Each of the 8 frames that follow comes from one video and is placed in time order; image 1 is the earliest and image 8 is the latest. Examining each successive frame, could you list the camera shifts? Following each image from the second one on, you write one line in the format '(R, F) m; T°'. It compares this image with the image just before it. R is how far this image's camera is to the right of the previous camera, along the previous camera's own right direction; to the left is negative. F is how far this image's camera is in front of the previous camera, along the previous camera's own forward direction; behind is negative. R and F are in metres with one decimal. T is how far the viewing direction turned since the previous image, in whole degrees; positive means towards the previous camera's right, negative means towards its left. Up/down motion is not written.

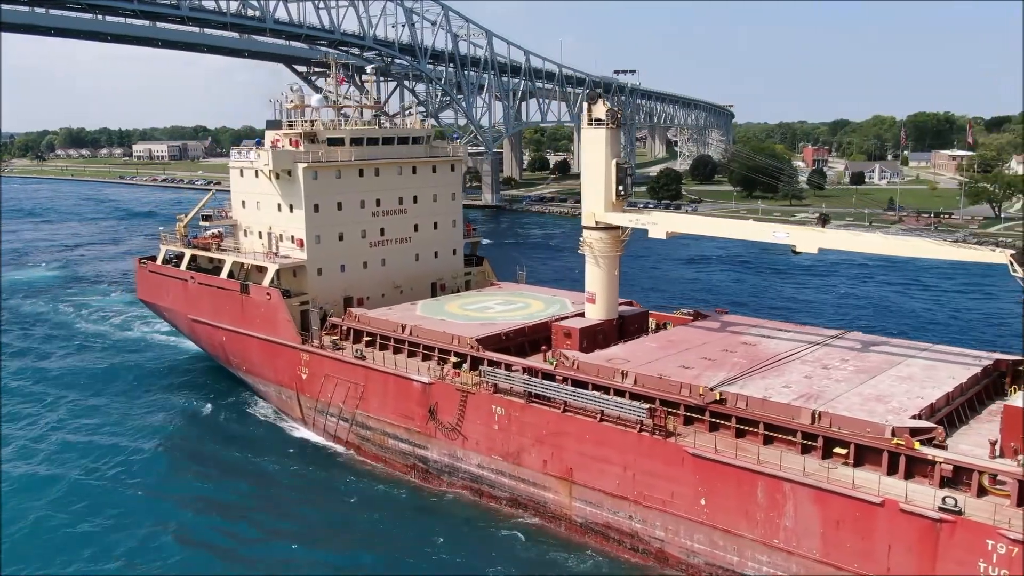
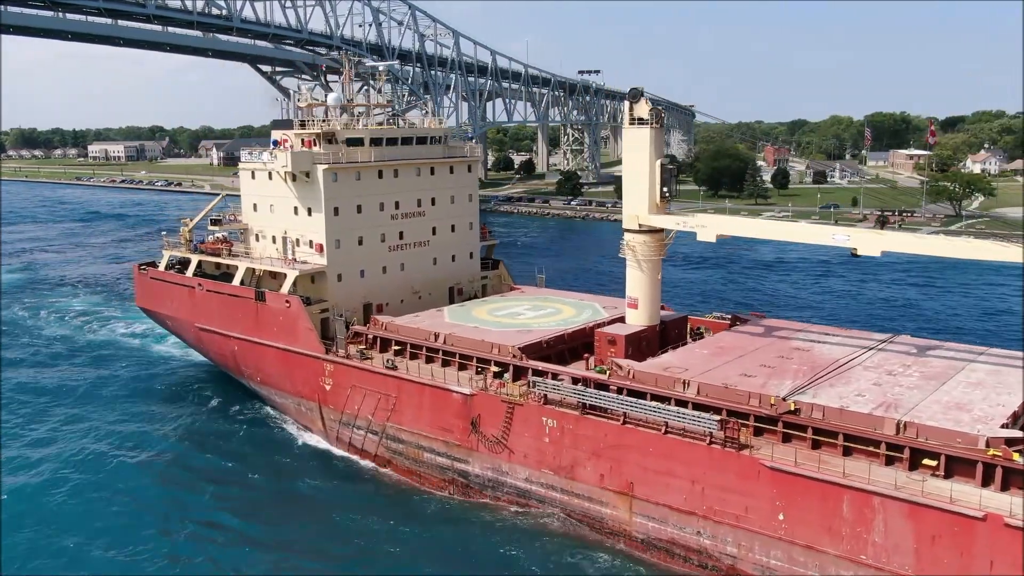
(-1.6, +0.7) m; +2°
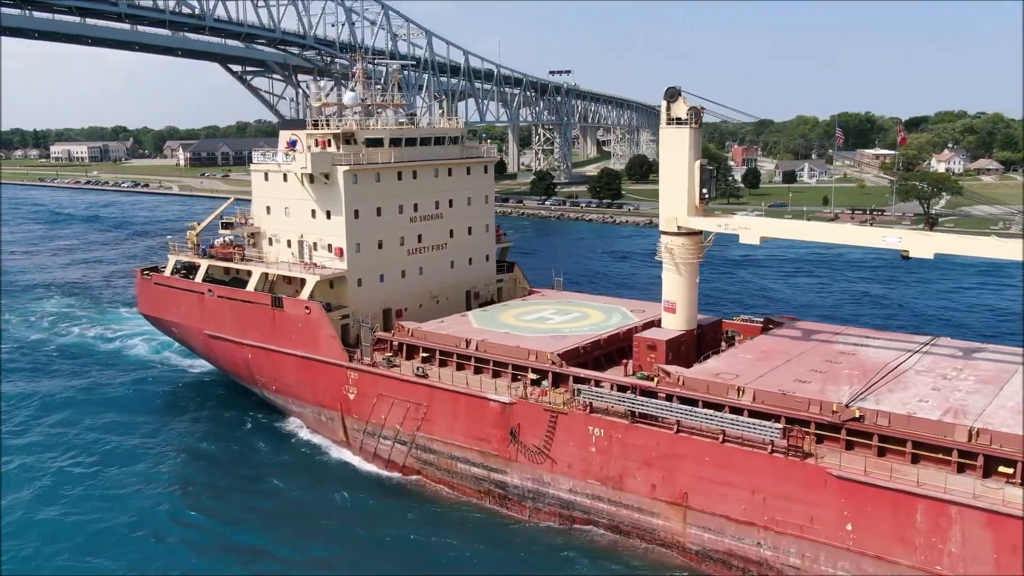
(-1.3, +0.5) m; +2°
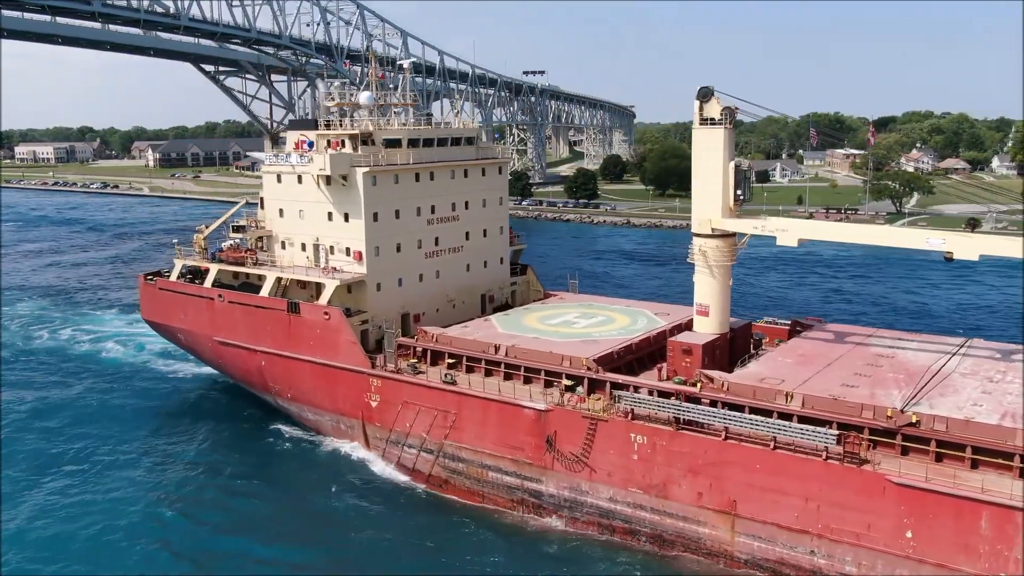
(-1.1, +0.4) m; +2°
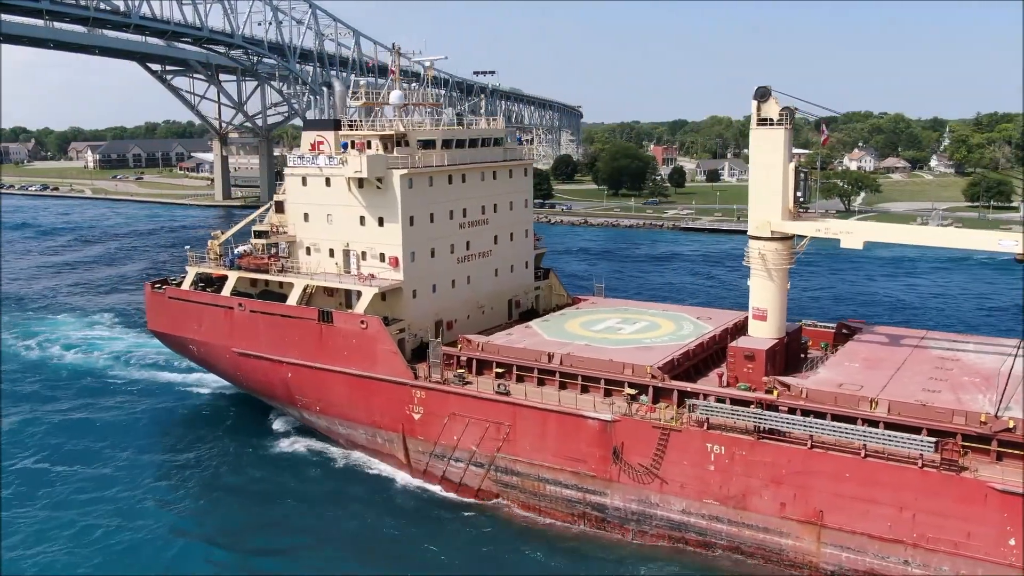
(-2.0, +0.7) m; +3°
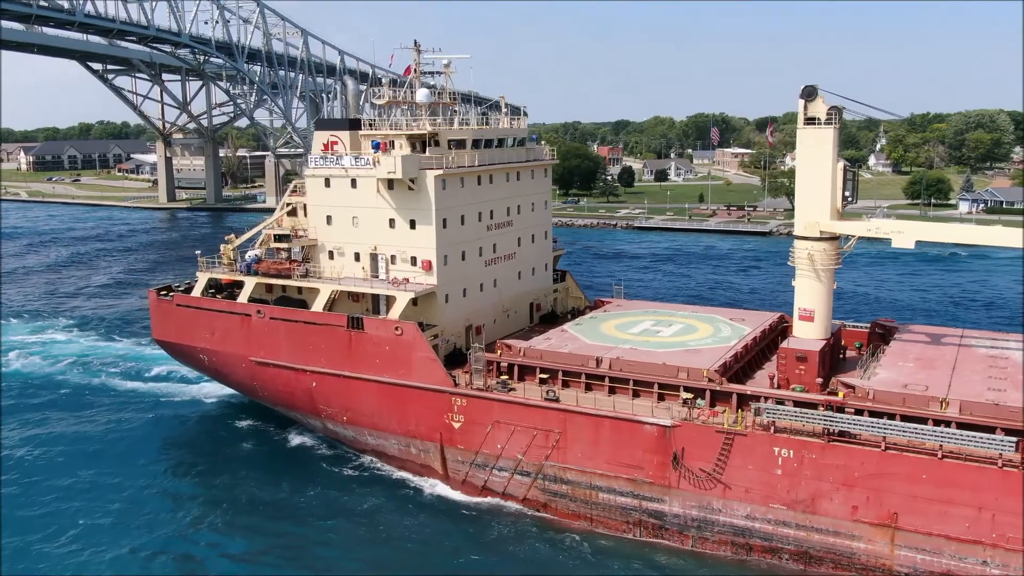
(-1.9, +0.5) m; +4°
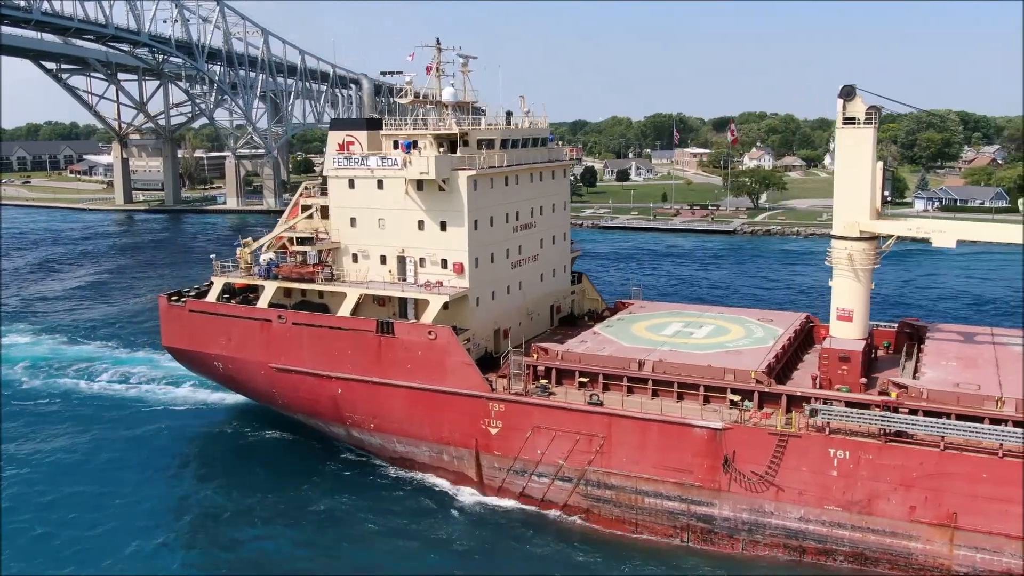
(-1.5, +0.3) m; +3°
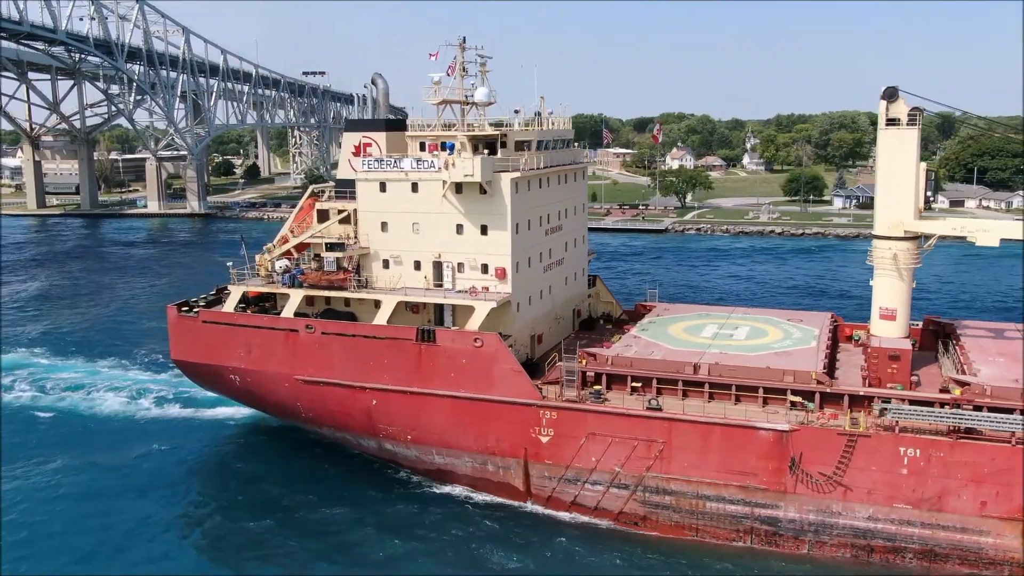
(-2.4, +0.5) m; +5°
